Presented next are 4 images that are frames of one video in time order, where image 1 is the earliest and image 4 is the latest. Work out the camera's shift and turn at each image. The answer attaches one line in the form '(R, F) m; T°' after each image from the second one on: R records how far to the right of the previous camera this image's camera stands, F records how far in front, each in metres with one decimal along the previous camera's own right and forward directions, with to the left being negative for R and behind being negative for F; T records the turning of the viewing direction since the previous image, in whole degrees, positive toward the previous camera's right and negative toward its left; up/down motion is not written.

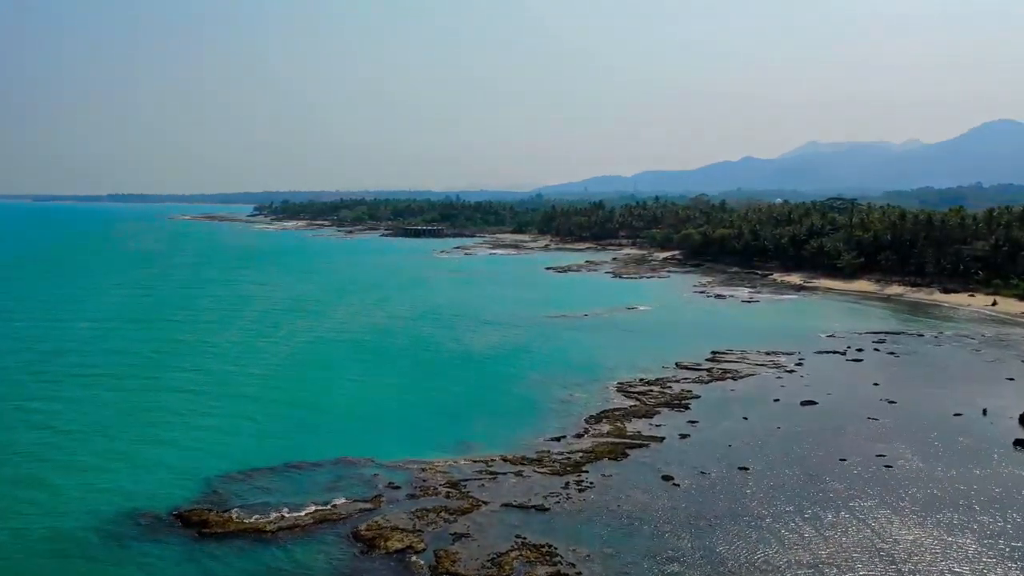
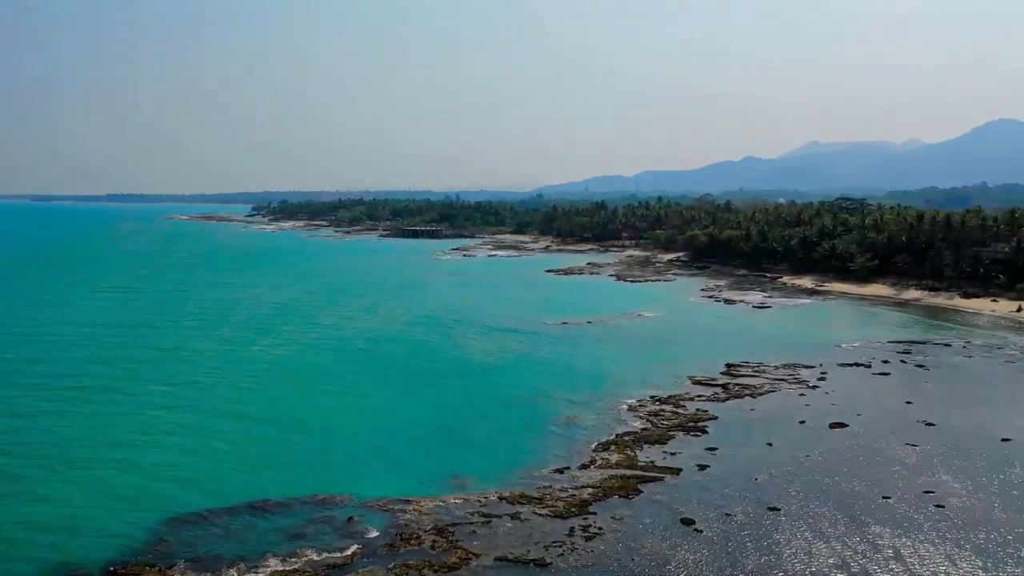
(+0.2, +5.1) m; 0°
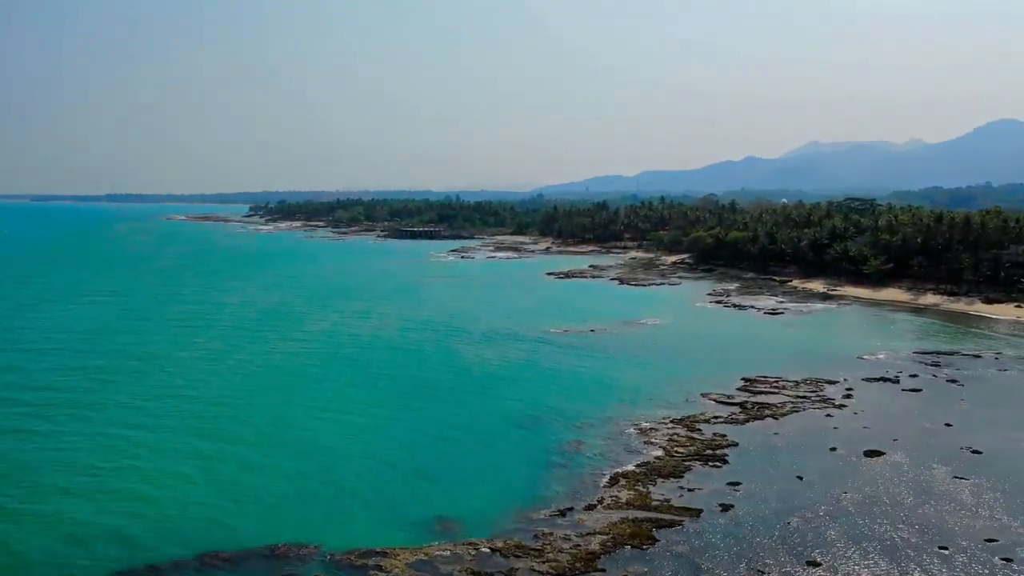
(+0.2, +5.0) m; 0°
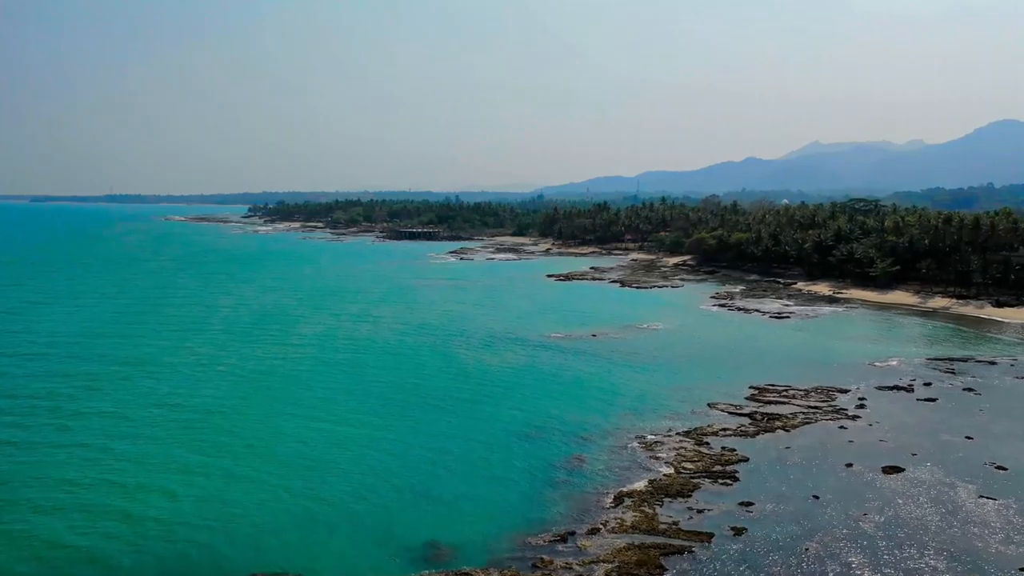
(+0.1, +2.3) m; 0°
